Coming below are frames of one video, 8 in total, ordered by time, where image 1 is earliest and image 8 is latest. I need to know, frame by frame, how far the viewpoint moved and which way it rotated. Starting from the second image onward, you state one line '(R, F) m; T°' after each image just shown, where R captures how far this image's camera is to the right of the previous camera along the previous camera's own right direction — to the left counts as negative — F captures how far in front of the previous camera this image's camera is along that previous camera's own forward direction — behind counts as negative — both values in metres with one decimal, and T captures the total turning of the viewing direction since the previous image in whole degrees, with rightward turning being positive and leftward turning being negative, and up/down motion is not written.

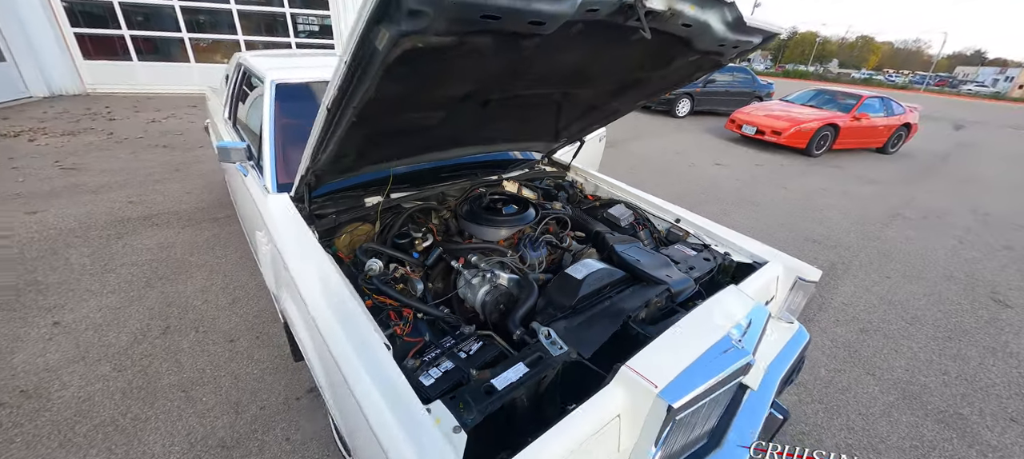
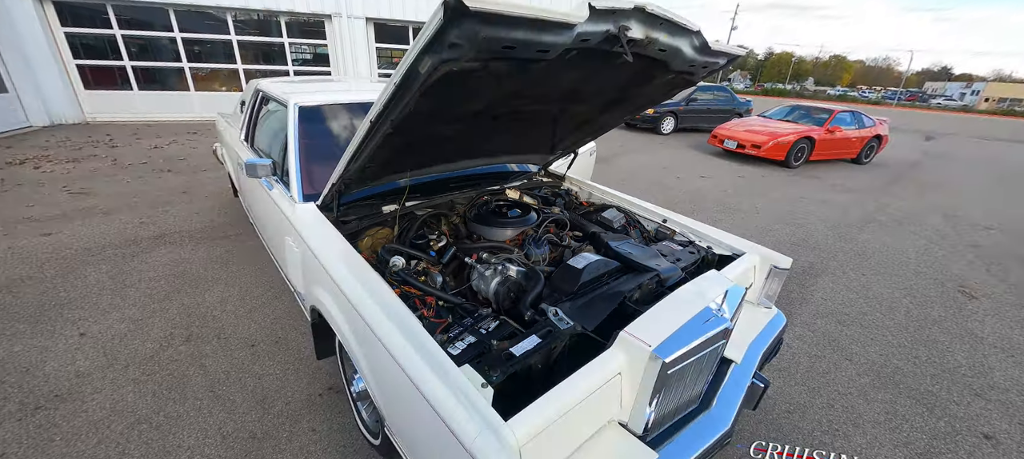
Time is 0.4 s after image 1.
(-0.1, -0.2) m; +1°
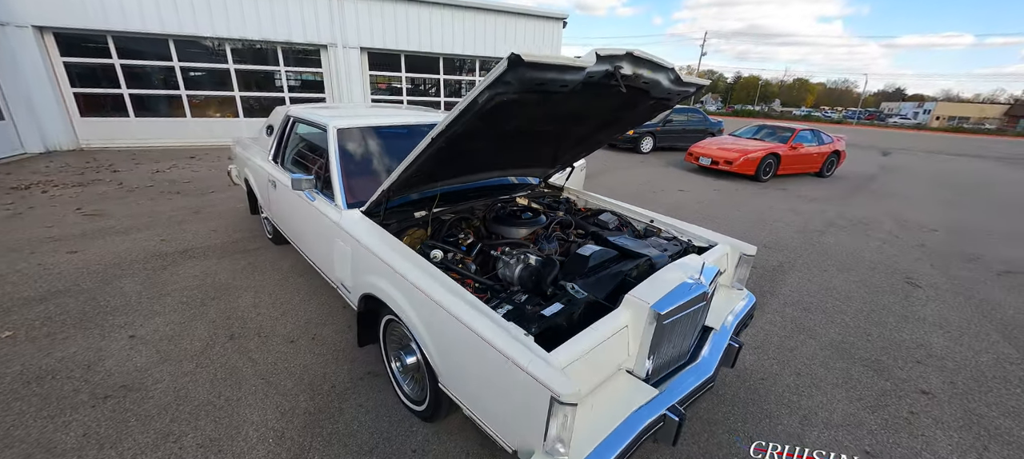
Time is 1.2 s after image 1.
(-0.2, -0.4) m; +2°
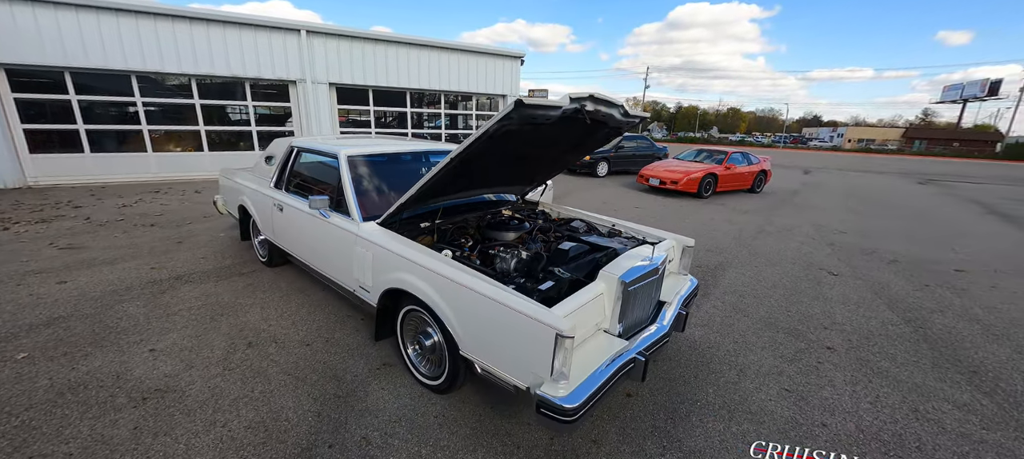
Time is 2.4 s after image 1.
(-0.2, -0.5) m; +6°
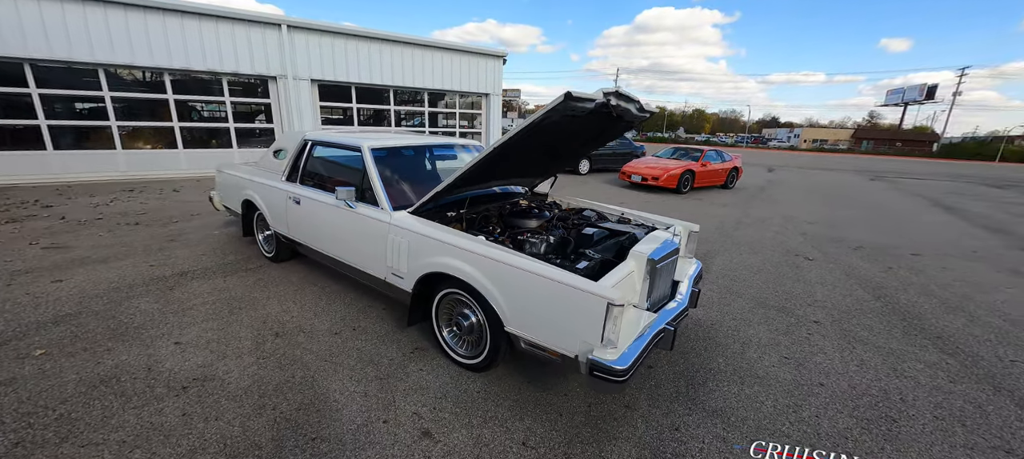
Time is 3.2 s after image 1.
(-0.4, -0.1) m; +4°
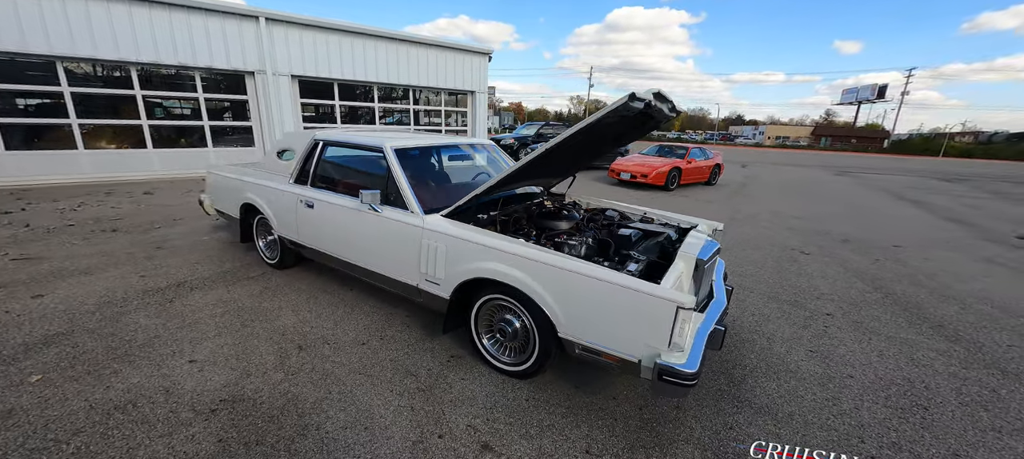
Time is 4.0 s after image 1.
(-0.4, +0.1) m; +4°
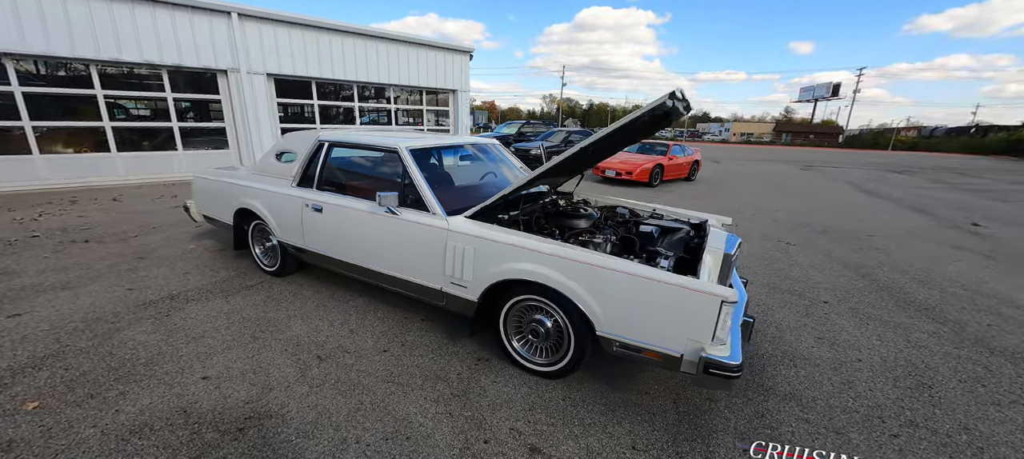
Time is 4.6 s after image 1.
(-0.3, 0.0) m; +4°
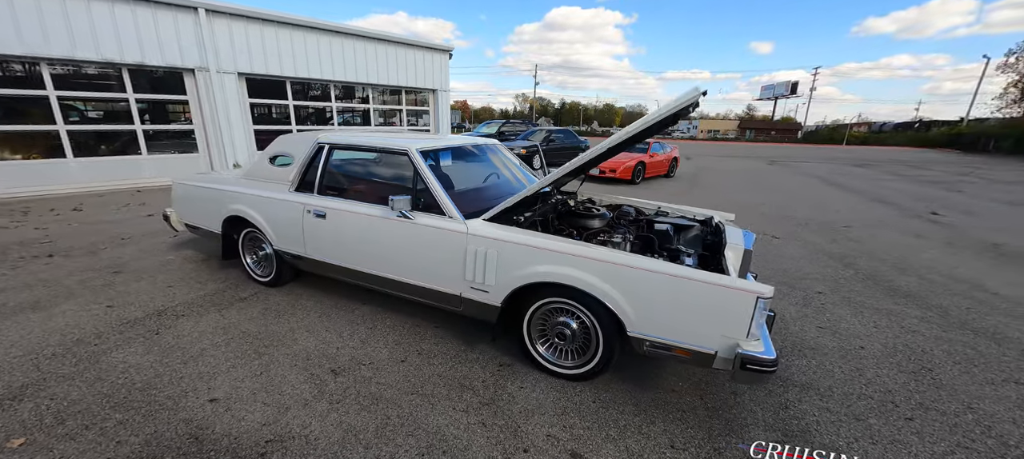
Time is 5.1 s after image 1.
(-0.3, +0.1) m; +4°
